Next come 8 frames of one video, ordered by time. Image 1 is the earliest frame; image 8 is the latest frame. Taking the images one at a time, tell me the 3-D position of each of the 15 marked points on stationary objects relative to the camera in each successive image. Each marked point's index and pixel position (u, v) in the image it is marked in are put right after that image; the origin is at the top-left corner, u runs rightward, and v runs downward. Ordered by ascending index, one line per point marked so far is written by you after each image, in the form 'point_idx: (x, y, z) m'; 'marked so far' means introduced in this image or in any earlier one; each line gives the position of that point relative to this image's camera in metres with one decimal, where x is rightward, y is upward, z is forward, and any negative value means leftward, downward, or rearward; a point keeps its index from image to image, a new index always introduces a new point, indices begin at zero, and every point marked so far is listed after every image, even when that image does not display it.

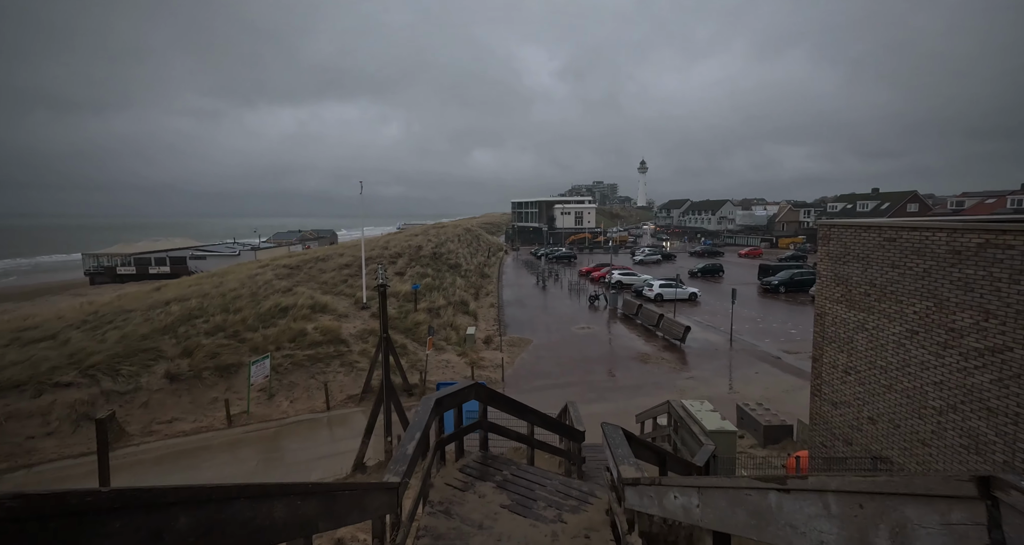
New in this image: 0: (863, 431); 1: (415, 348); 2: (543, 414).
0: (+5.6, -2.5, +8.2) m
1: (-3.3, -2.6, +17.7) m
2: (+0.4, -1.8, +6.7) m
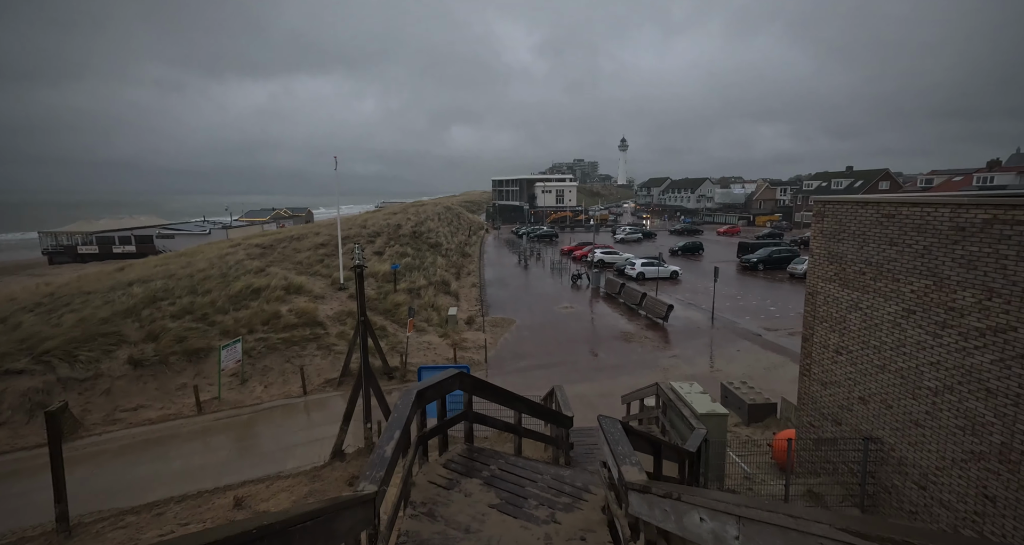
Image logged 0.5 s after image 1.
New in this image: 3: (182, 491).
0: (+5.3, -2.1, +8.1) m
1: (-3.9, -1.9, +17.3) m
2: (+0.2, -1.6, +6.4) m
3: (-5.8, -3.8, +9.1) m
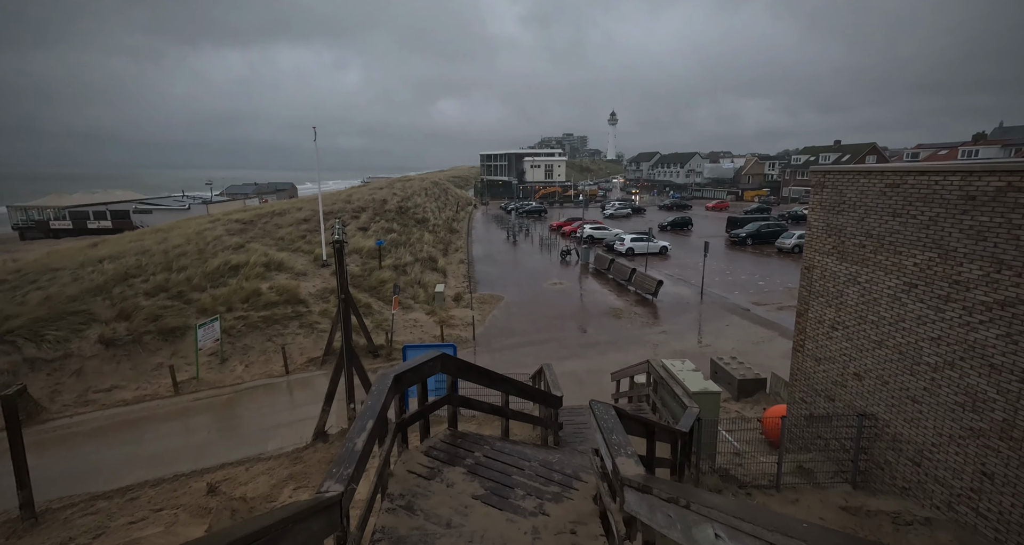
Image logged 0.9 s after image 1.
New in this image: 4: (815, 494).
0: (+5.1, -1.7, +7.9) m
1: (-4.3, -1.1, +16.9) m
2: (+0.1, -1.3, +6.1) m
3: (-6.0, -3.4, +8.7) m
4: (+4.2, -3.1, +7.2) m
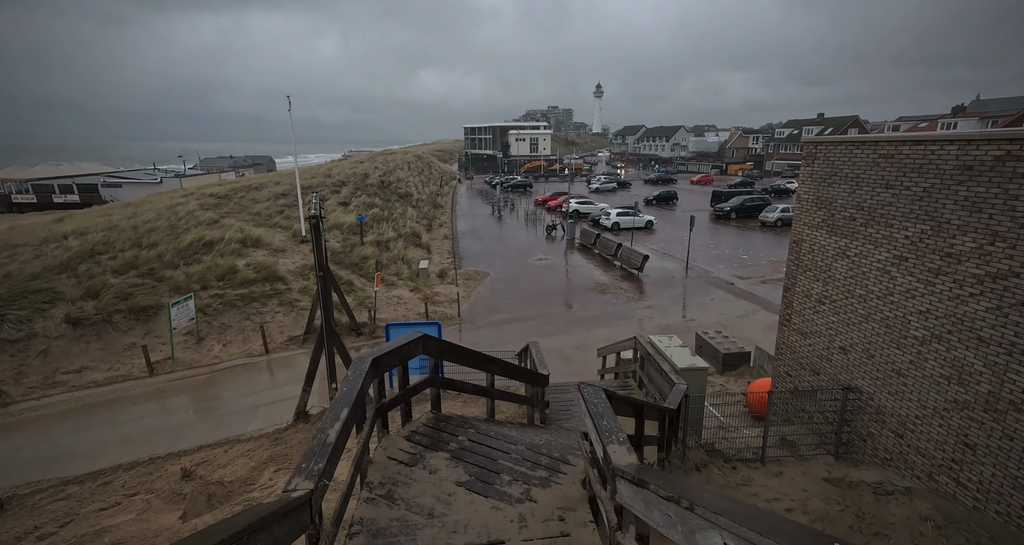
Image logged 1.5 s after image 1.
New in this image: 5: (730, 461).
0: (+4.9, -1.3, +7.9) m
1: (-4.8, -0.4, +16.5) m
2: (-0.1, -1.0, +5.9) m
3: (-6.2, -3.0, +8.5) m
4: (+4.0, -2.7, +7.2) m
5: (+3.1, -2.7, +7.4) m
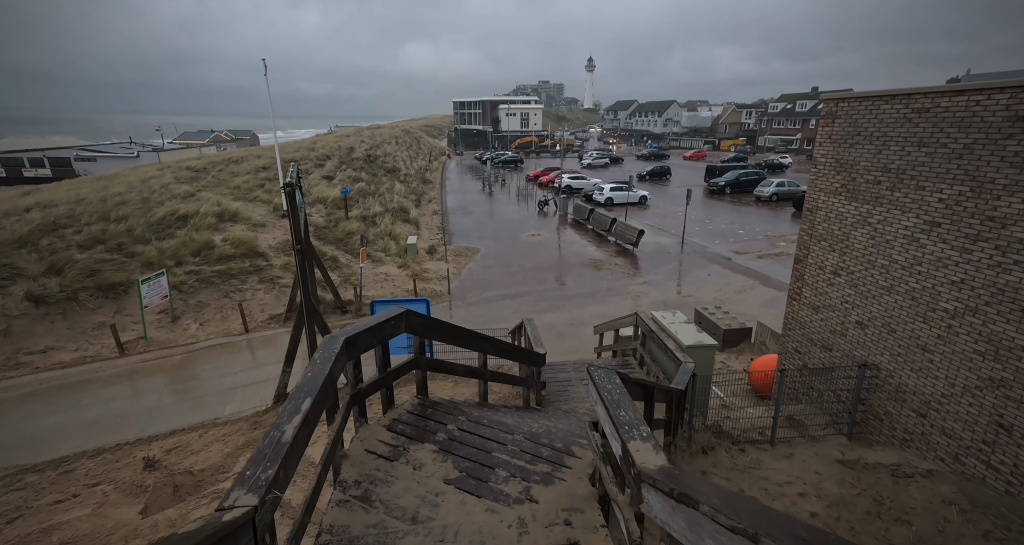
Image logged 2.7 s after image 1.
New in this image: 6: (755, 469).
0: (+4.8, -0.9, +7.4) m
1: (-5.0, +0.4, +15.8) m
2: (-0.1, -0.7, +5.3) m
3: (-6.3, -2.6, +7.9) m
4: (+3.9, -2.3, +6.8) m
5: (+3.0, -2.3, +7.0) m
6: (+3.0, -2.4, +6.4) m
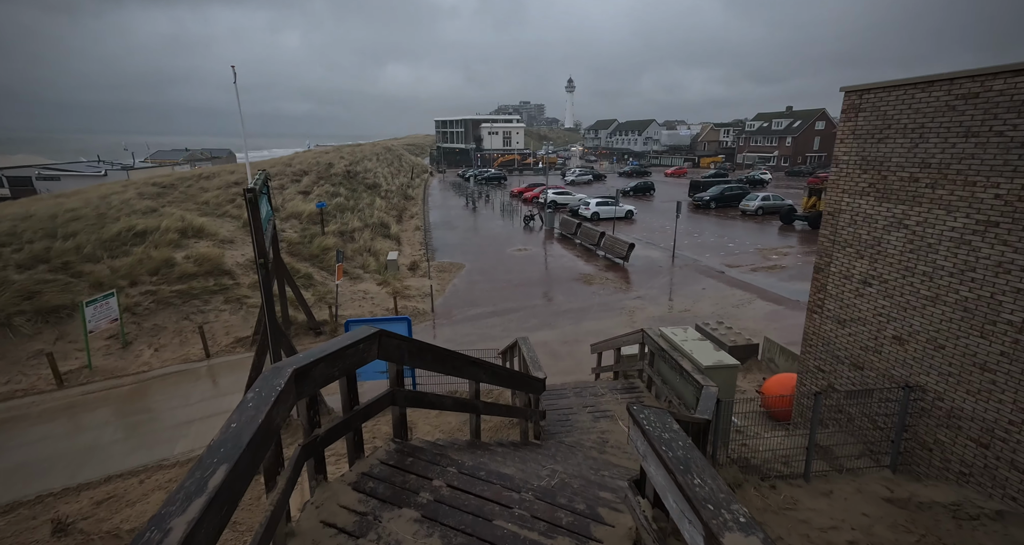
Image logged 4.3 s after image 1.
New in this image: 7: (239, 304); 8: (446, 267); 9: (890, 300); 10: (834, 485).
0: (+4.8, -1.0, +6.6) m
1: (-5.4, -0.2, +14.8) m
2: (-0.2, -0.8, +4.4) m
3: (-6.4, -2.9, +6.7) m
4: (+3.9, -2.4, +6.0) m
5: (+3.0, -2.4, +6.1) m
6: (+3.0, -2.5, +5.5) m
7: (-6.4, -0.7, +12.2) m
8: (-2.3, +0.2, +18.4) m
9: (+4.7, -0.4, +6.5) m
10: (+3.7, -2.4, +5.9) m
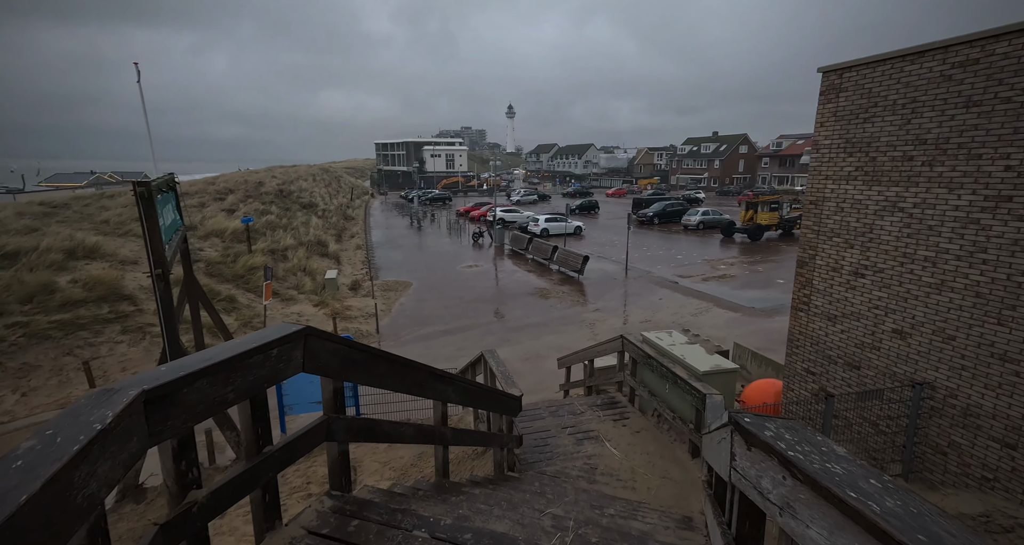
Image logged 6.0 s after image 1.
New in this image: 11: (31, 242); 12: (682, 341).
0: (+4.4, -0.9, +6.1) m
1: (-6.6, -0.7, +13.1) m
2: (-0.3, -0.7, +3.3) m
3: (-6.6, -3.1, +4.8) m
4: (+3.6, -2.3, +5.3) m
5: (+2.7, -2.3, +5.3) m
6: (+2.8, -2.4, +4.7) m
7: (-7.4, -1.2, +10.4) m
8: (-4.0, -0.4, +17.0) m
9: (+4.3, -0.2, +5.9) m
10: (+3.4, -2.3, +5.2) m
11: (-11.7, +0.8, +12.9) m
12: (+2.1, -0.8, +6.4) m
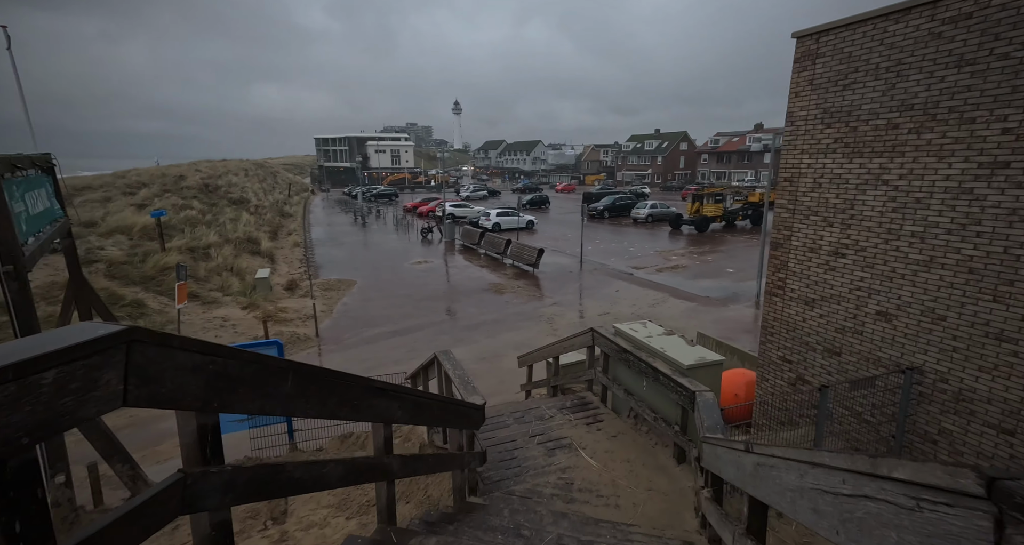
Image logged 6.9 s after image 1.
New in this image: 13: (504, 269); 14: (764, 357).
0: (+3.9, -0.7, +5.7) m
1: (-7.7, -0.7, +11.6) m
2: (-0.5, -0.6, +2.5) m
3: (-6.9, -3.1, +3.4) m
4: (+3.3, -2.1, +4.8) m
5: (+2.4, -2.1, +4.8) m
6: (+2.5, -2.2, +4.1) m
7: (-8.2, -1.3, +8.9) m
8: (-5.4, -0.4, +15.8) m
9: (+3.9, 0.0, +5.5) m
10: (+3.1, -2.1, +4.7) m
11: (-12.8, +0.6, +11.0) m
12: (+1.6, -0.7, +5.8) m
13: (-0.3, +0.1, +18.9) m
14: (+3.4, -1.1, +6.9) m
